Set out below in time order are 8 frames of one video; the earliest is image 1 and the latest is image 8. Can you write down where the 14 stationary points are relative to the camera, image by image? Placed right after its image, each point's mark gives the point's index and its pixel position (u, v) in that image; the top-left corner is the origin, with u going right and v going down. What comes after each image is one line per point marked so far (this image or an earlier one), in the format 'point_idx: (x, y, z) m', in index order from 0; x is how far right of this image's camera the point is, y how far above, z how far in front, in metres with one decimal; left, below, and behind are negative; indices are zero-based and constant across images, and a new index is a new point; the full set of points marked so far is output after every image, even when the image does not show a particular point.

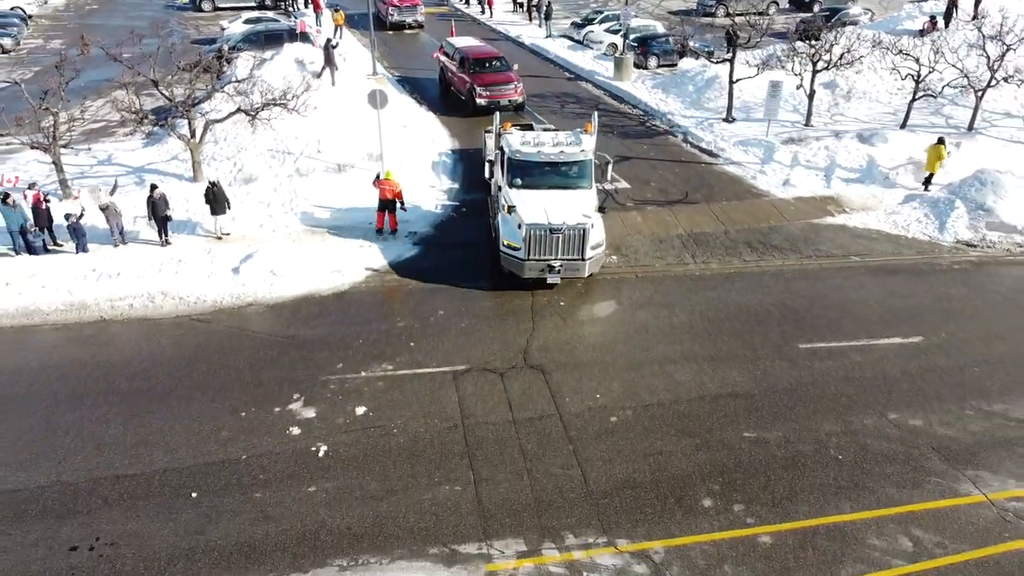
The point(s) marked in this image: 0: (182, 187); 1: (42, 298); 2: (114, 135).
0: (-6.8, +2.1, +16.5) m
1: (-7.6, -0.1, +13.0) m
2: (-9.5, +3.7, +19.1) m
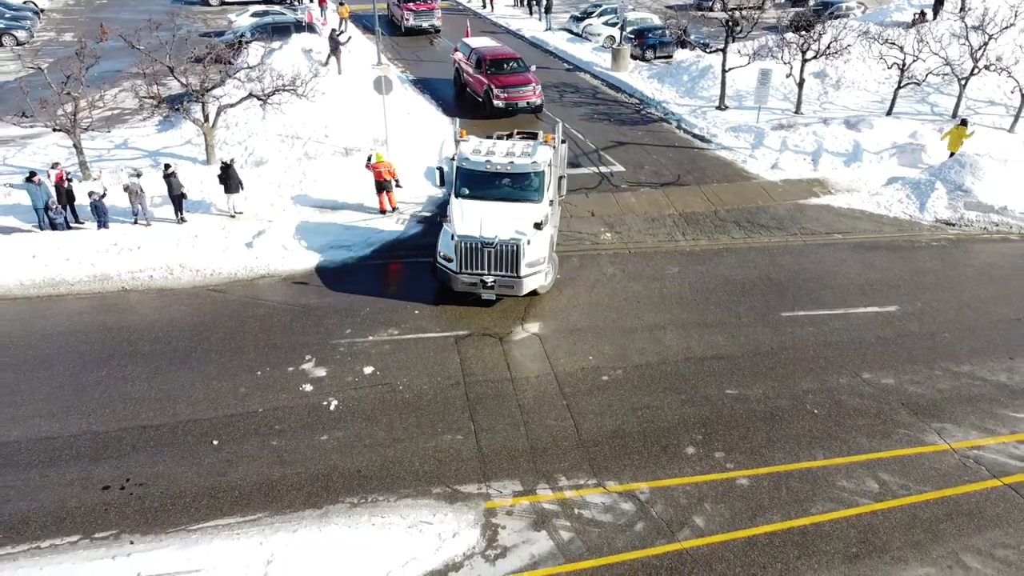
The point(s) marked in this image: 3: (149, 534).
0: (-6.8, +2.5, +17.2) m
1: (-7.6, +0.3, +13.7) m
2: (-9.5, +4.2, +19.9) m
3: (-3.9, -2.6, +8.5) m
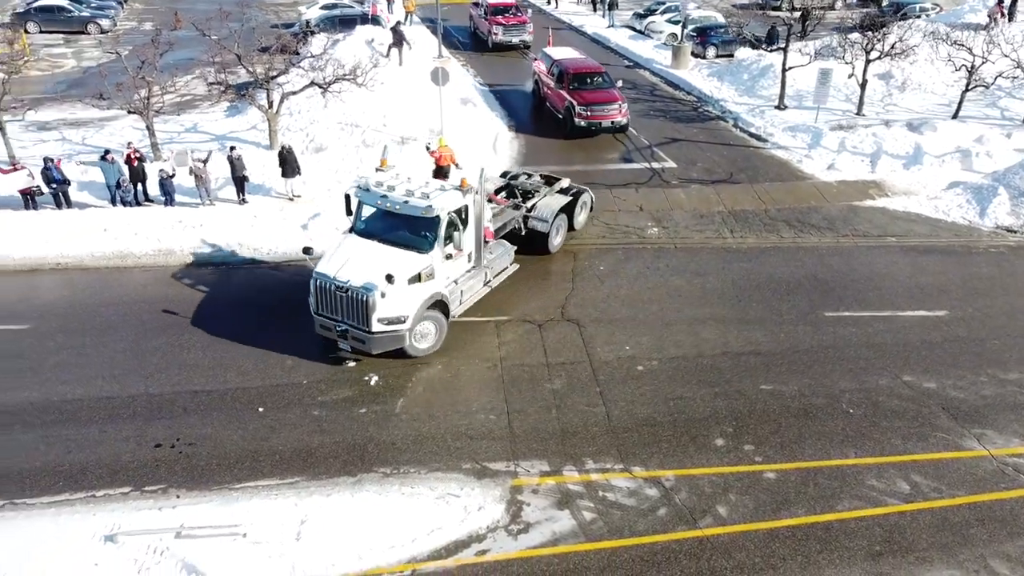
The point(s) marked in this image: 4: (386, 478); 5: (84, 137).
0: (-5.6, +3.0, +17.9) m
1: (-6.8, +0.8, +14.5) m
2: (-8.1, +4.7, +20.8) m
3: (-3.6, -2.3, +9.1) m
4: (-1.5, -2.2, +9.3) m
5: (-9.9, +3.5, +18.5) m
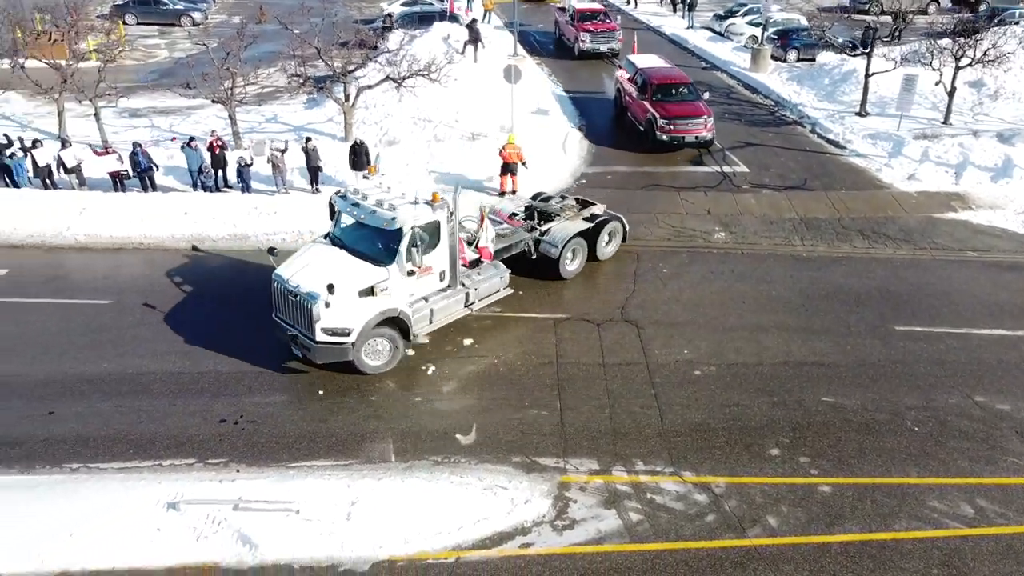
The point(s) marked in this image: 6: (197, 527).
0: (-4.1, +3.3, +18.4) m
1: (-5.7, +1.1, +15.1) m
2: (-6.2, +5.1, +21.5) m
3: (-3.0, -2.1, +9.4) m
4: (-0.9, -2.1, +9.4) m
5: (-8.2, +4.0, +19.3) m
6: (-3.3, -2.5, +8.5) m
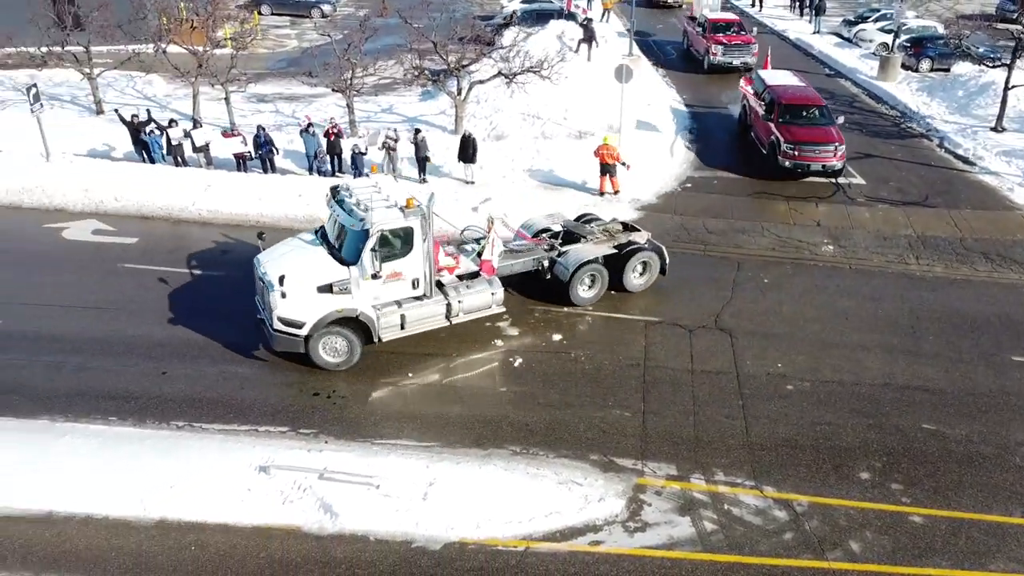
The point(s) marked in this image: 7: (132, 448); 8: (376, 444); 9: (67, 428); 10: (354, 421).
0: (-1.6, +3.5, +18.9) m
1: (-3.7, +1.5, +15.8) m
2: (-3.2, +5.5, +22.2) m
3: (-2.1, -1.8, +9.8) m
4: (0.0, -2.0, +9.6) m
5: (-5.5, +4.5, +20.3) m
6: (-2.5, -2.3, +8.9) m
7: (-4.6, -1.9, +9.6) m
8: (-1.7, -1.9, +9.7) m
9: (-5.5, -1.7, +9.9) m
10: (-2.0, -1.7, +10.1) m
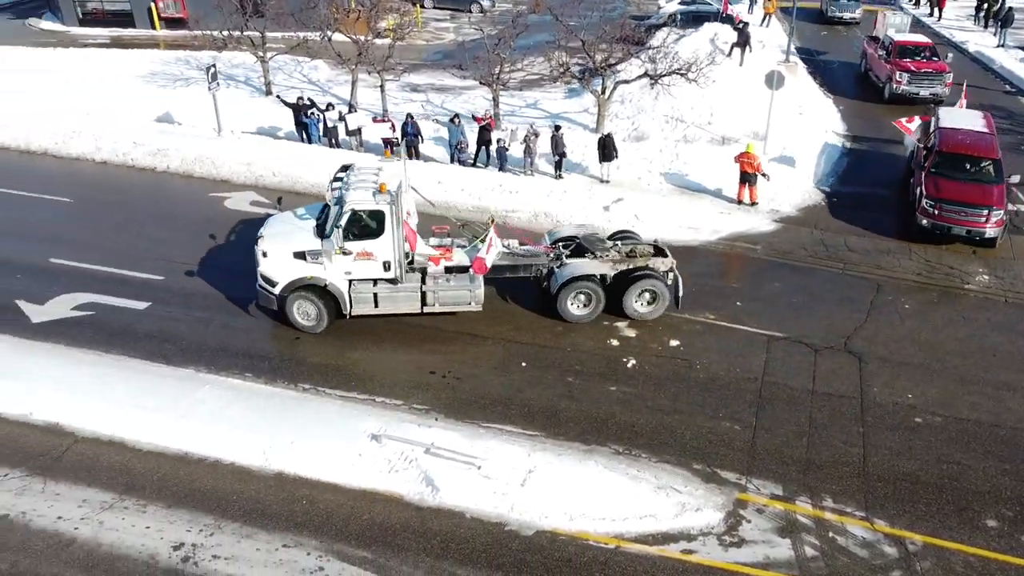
0: (+1.7, +3.6, +19.0) m
1: (-1.1, +1.8, +16.3) m
2: (+0.9, +5.7, +22.5) m
3: (-0.8, -1.6, +10.2) m
4: (+1.2, -2.0, +9.6) m
5: (-1.8, +4.9, +21.1) m
6: (-1.4, -2.0, +9.4) m
7: (-3.3, -1.5, +10.4) m
8: (-0.4, -1.7, +10.0) m
9: (-4.1, -1.2, +10.9) m
10: (-0.6, -1.5, +10.5) m
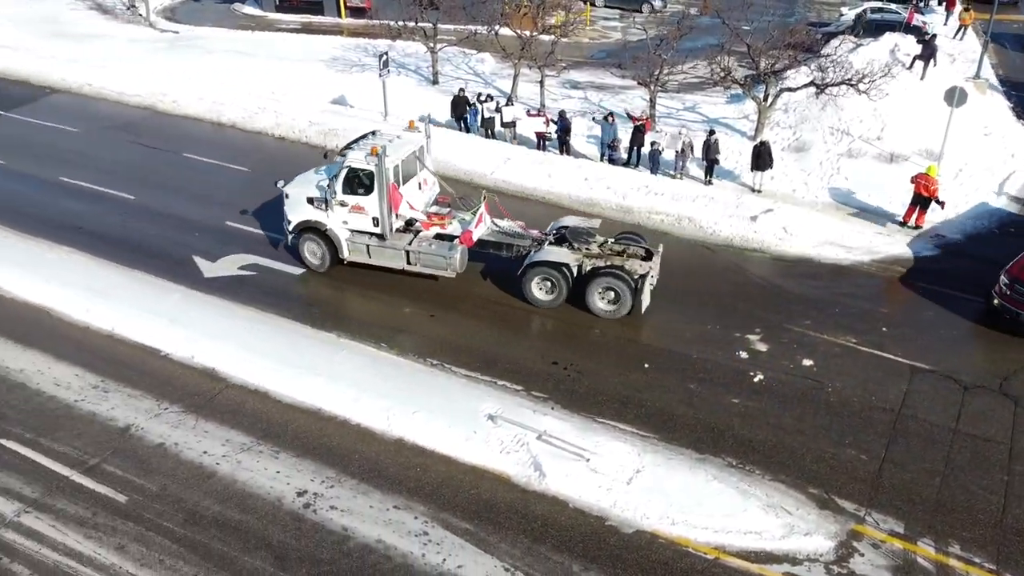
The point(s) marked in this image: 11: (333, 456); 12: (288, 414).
0: (+5.3, +3.3, +18.5) m
1: (+1.9, +1.9, +16.4) m
2: (+5.3, +5.5, +22.0) m
3: (+0.7, -1.5, +10.4) m
4: (+2.5, -2.1, +9.4) m
5: (+2.4, +5.0, +21.2) m
6: (-0.1, -1.9, +9.7) m
7: (-1.7, -1.2, +11.0) m
8: (+1.1, -1.7, +10.1) m
9: (-2.4, -0.8, +11.7) m
10: (+0.9, -1.4, +10.6) m
11: (-2.1, -2.0, +9.5) m
12: (-2.9, -1.6, +10.2) m
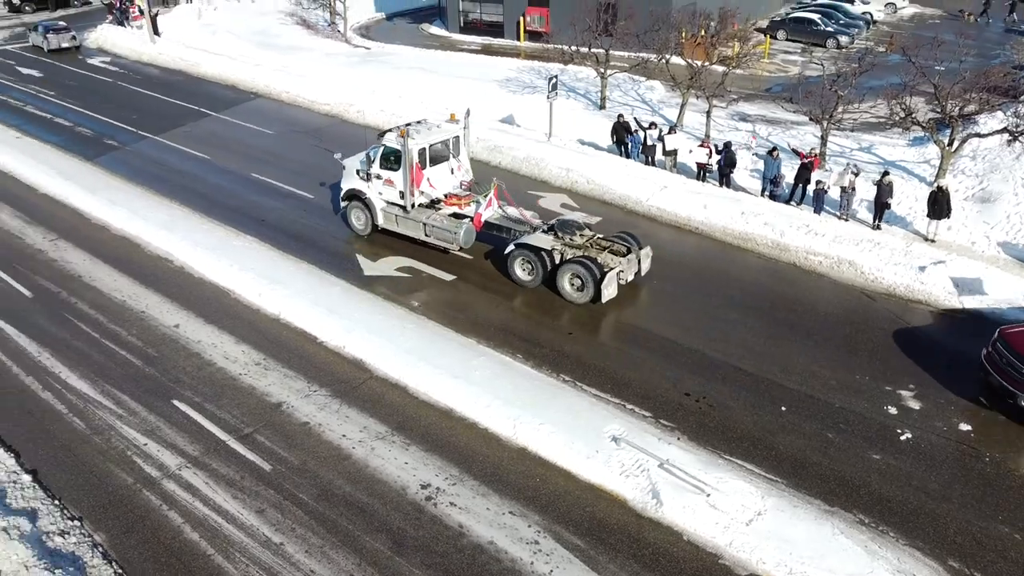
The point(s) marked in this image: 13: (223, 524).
0: (+8.8, +2.2, +17.4) m
1: (+4.9, +1.1, +16.0) m
2: (+9.8, +4.1, +20.9) m
3: (+2.3, -1.9, +10.2) m
4: (+3.9, -2.6, +8.9) m
5: (+6.6, +4.0, +20.6) m
6: (+1.4, -2.1, +9.7) m
7: (+0.1, -1.3, +11.3) m
8: (+2.6, -2.1, +9.9) m
9: (-0.4, -1.0, +12.1) m
10: (+2.6, -1.8, +10.4) m
11: (-0.7, -2.1, +9.9) m
12: (-1.2, -1.6, +10.8) m
13: (-3.2, -2.6, +8.9) m
